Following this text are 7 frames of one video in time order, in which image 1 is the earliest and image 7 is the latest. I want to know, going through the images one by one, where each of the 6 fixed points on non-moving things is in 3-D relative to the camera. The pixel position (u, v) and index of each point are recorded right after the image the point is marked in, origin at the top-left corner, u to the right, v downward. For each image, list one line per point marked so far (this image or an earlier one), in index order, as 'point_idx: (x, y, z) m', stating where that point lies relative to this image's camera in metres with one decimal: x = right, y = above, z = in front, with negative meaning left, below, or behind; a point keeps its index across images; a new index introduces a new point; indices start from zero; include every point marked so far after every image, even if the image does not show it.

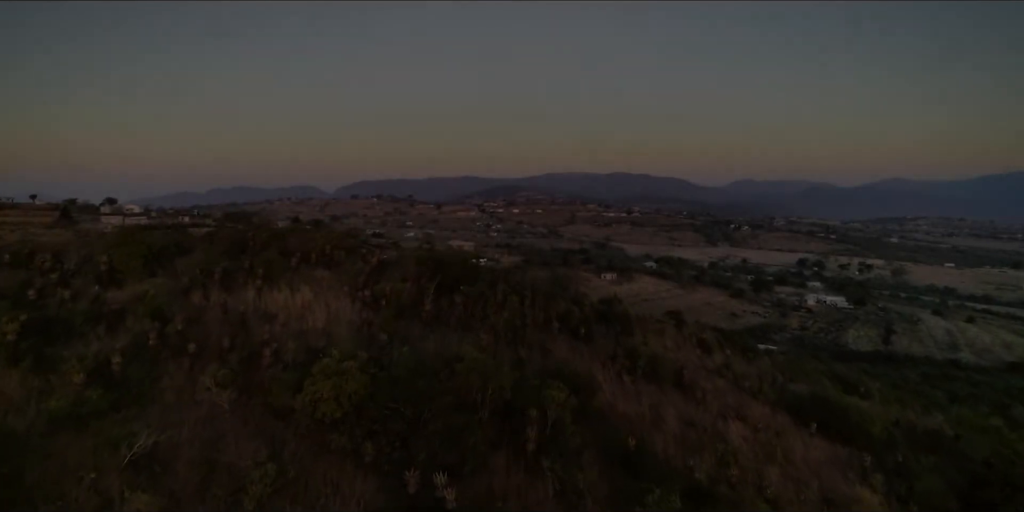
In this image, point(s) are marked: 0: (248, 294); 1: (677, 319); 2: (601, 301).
0: (-2.8, -0.4, +6.0) m
1: (+2.9, -1.2, +10.0) m
2: (+1.6, -0.8, +9.9) m
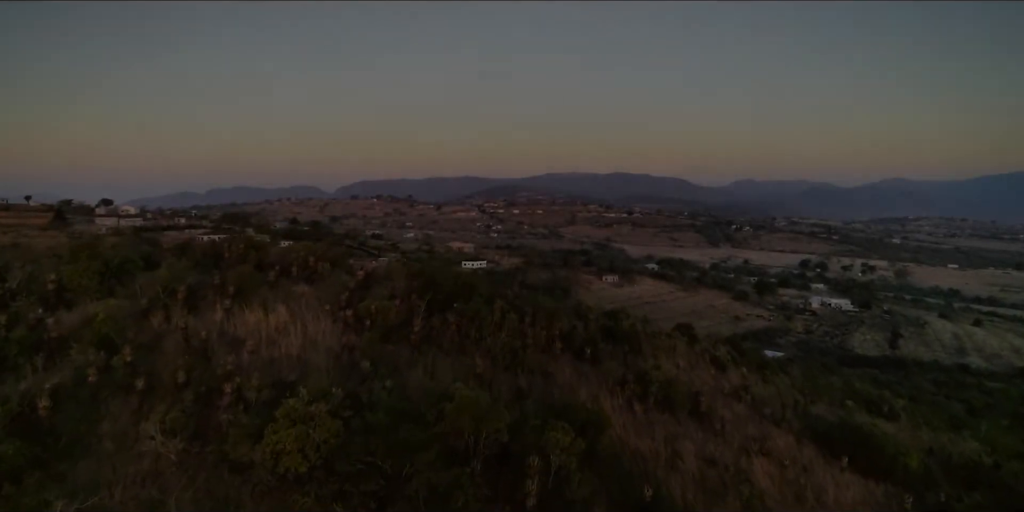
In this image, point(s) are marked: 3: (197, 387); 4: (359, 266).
0: (-2.9, -0.6, +5.3) m
1: (+2.9, -1.3, +9.4) m
2: (+1.6, -0.9, +9.3) m
3: (-2.3, -1.0, +4.2) m
4: (-2.1, -0.1, +8.1) m
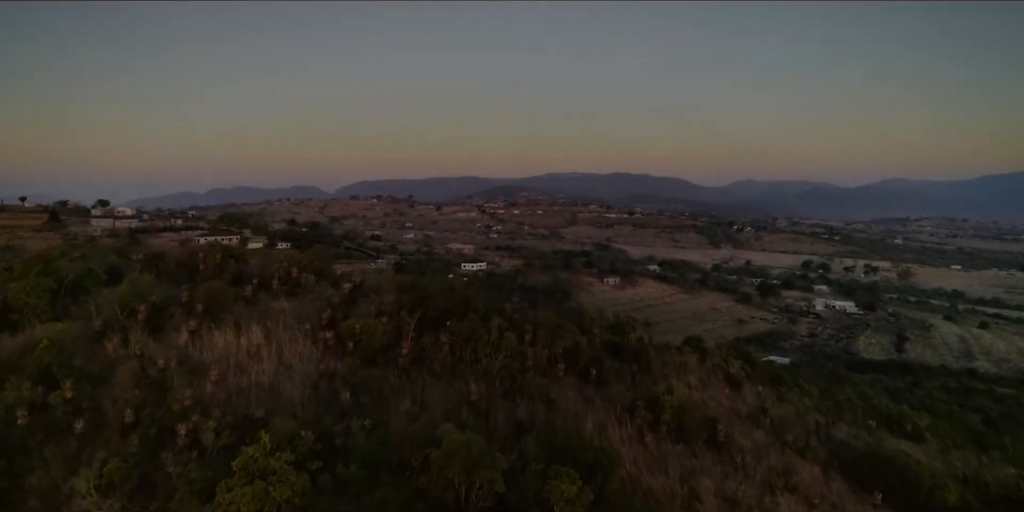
0: (-2.9, -0.7, +4.8) m
1: (+2.9, -1.5, +8.9) m
2: (+1.6, -1.1, +8.7) m
3: (-2.4, -1.1, +3.6) m
4: (-2.2, -0.3, +7.6) m
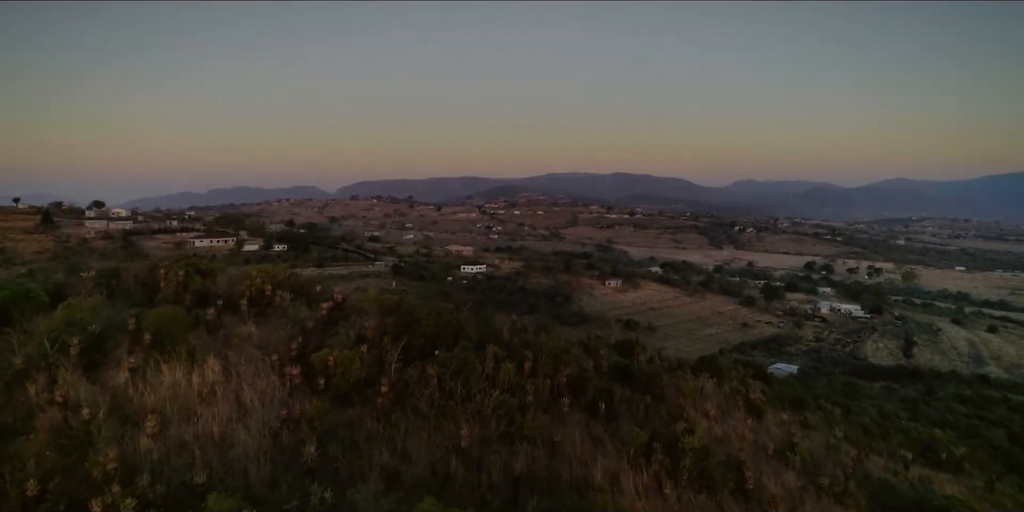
0: (-2.9, -0.9, +4.1) m
1: (+2.9, -1.6, +8.1) m
2: (+1.6, -1.3, +8.0) m
3: (-2.4, -1.3, +2.9) m
4: (-2.2, -0.5, +6.8) m
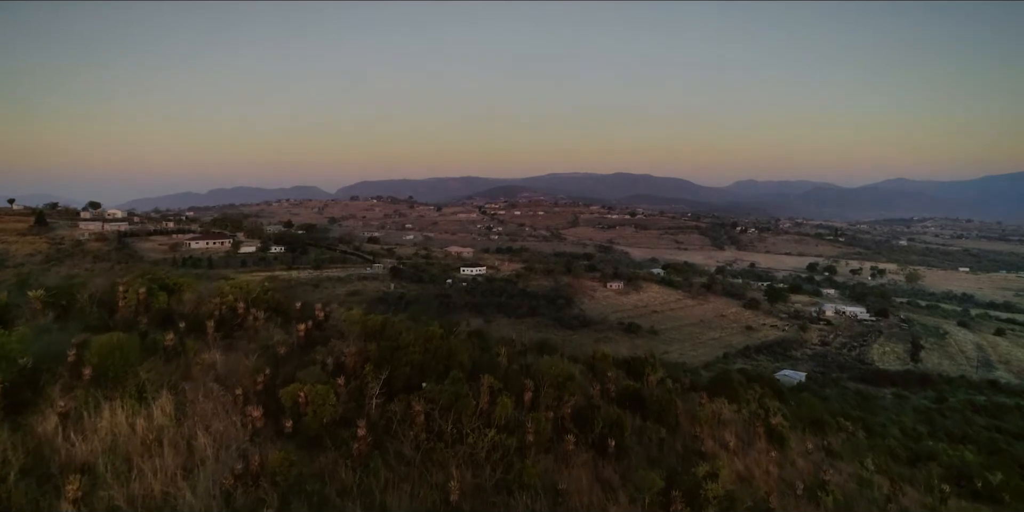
0: (-2.9, -1.0, +3.5) m
1: (+2.9, -1.8, +7.5) m
2: (+1.5, -1.4, +7.4) m
3: (-2.4, -1.5, +2.3) m
4: (-2.2, -0.6, +6.2) m
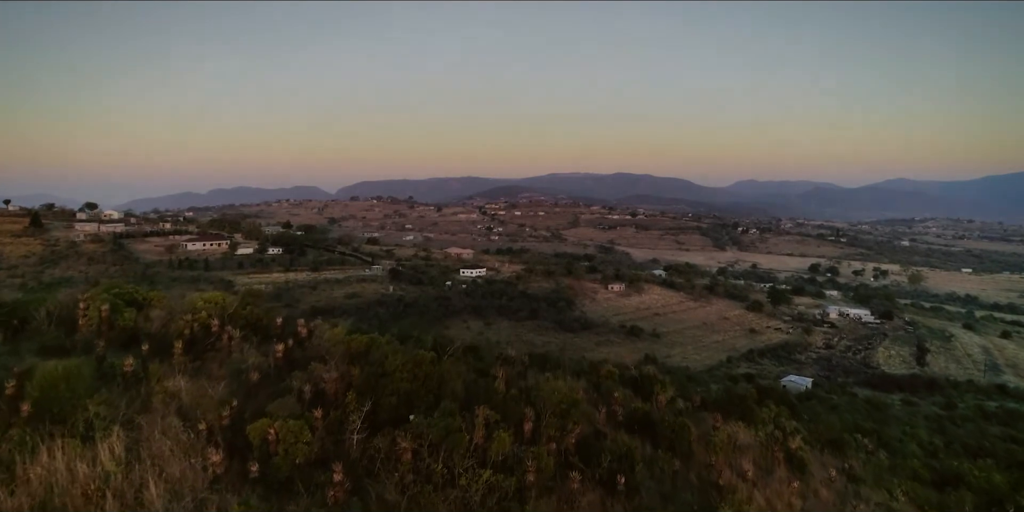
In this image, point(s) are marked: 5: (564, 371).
0: (-2.9, -1.2, +3.0) m
1: (+2.9, -1.9, +7.1) m
2: (+1.5, -1.5, +6.9) m
3: (-2.4, -1.6, +1.8) m
4: (-2.2, -0.7, +5.8) m
5: (+0.7, -1.5, +7.3) m
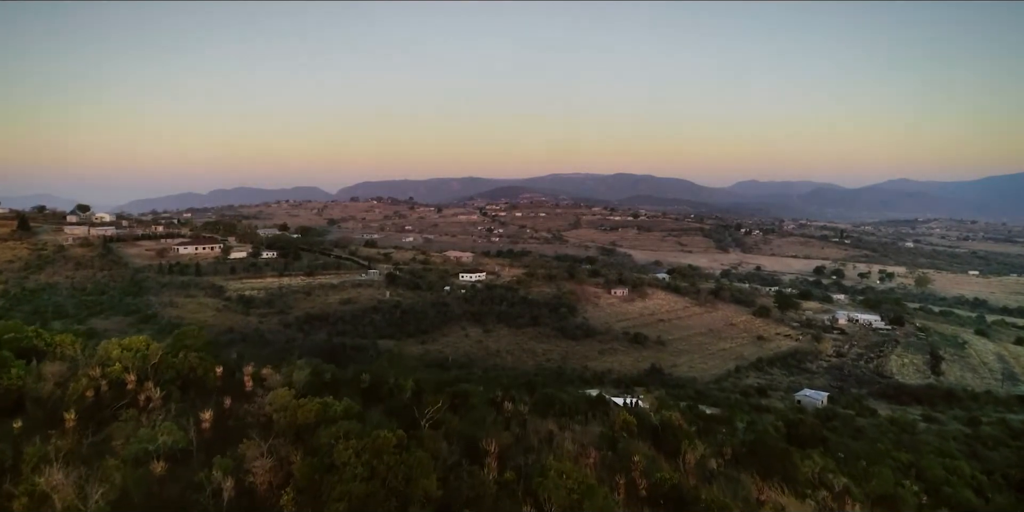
0: (-3.0, -1.4, +1.9) m
1: (+2.8, -2.2, +5.9) m
2: (+1.5, -1.8, +5.8) m
3: (-2.5, -1.8, +0.7) m
4: (-2.2, -1.0, +4.7) m
5: (+0.6, -1.8, +6.2) m
